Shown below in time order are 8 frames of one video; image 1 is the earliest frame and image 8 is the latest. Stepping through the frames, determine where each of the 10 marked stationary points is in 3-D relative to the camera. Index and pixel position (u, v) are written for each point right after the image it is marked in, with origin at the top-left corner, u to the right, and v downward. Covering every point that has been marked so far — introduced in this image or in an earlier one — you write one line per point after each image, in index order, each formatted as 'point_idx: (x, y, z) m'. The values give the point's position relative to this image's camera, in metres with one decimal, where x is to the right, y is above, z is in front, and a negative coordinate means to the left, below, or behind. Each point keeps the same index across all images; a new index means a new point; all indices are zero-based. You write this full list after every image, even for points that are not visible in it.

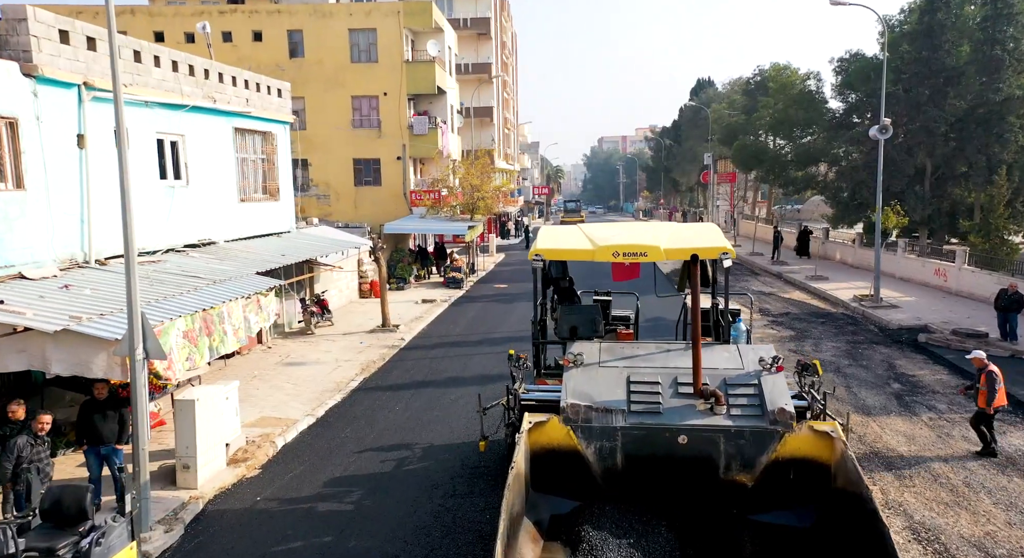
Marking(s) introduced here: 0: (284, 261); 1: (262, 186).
0: (-4.0, +0.3, +14.6) m
1: (-5.1, +1.9, +16.7) m
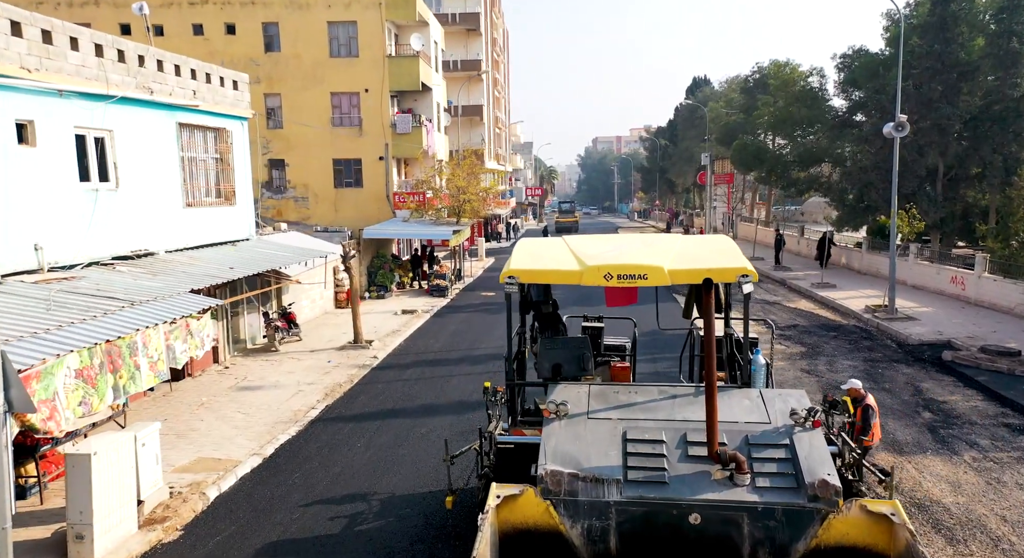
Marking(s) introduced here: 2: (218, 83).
0: (-4.3, +0.1, +12.8) m
1: (-5.4, +1.6, +14.9) m
2: (-5.4, +3.6, +15.1) m
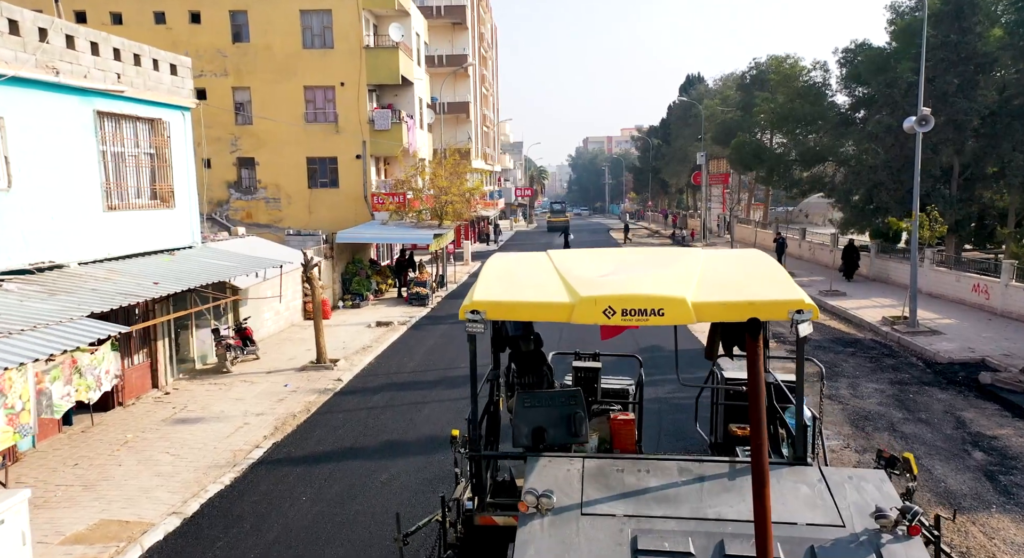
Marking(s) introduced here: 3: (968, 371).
0: (-4.6, -0.1, +10.8) m
1: (-5.7, +1.4, +12.9) m
2: (-5.7, +3.4, +13.1) m
3: (+8.5, -1.7, +15.4) m
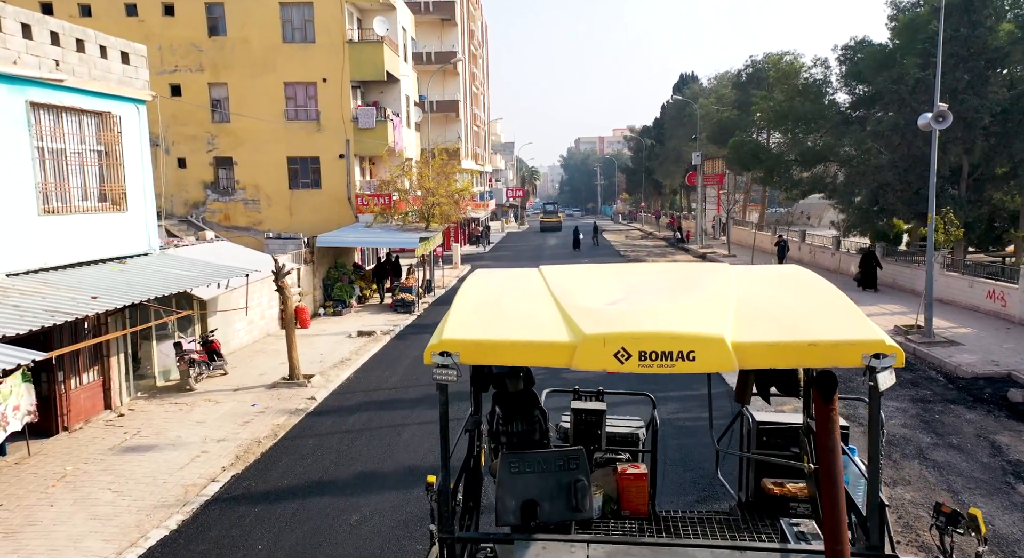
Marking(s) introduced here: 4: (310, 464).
0: (-4.8, -0.3, +9.5) m
1: (-5.9, +1.2, +11.5) m
2: (-5.9, +3.2, +11.8) m
3: (+8.3, -1.9, +14.2) m
4: (-2.7, -2.5, +11.0) m
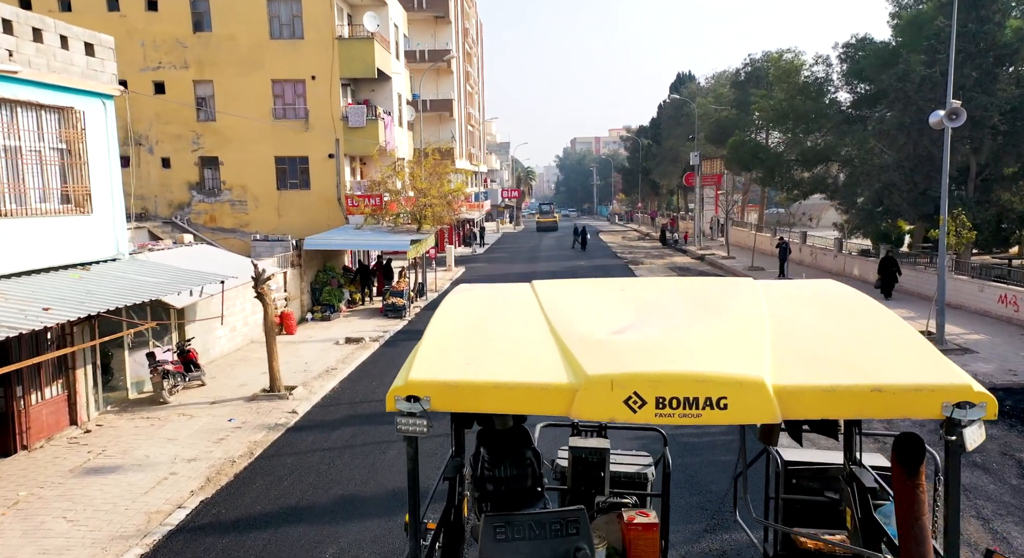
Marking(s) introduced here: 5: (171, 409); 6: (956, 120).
0: (-4.9, -0.4, +8.7) m
1: (-6.0, +1.1, +10.7) m
2: (-6.0, +3.1, +10.9) m
3: (+8.2, -2.0, +13.5) m
4: (-2.8, -2.6, +10.2) m
5: (-5.5, -2.1, +13.3) m
6: (+9.0, +3.2, +16.7) m
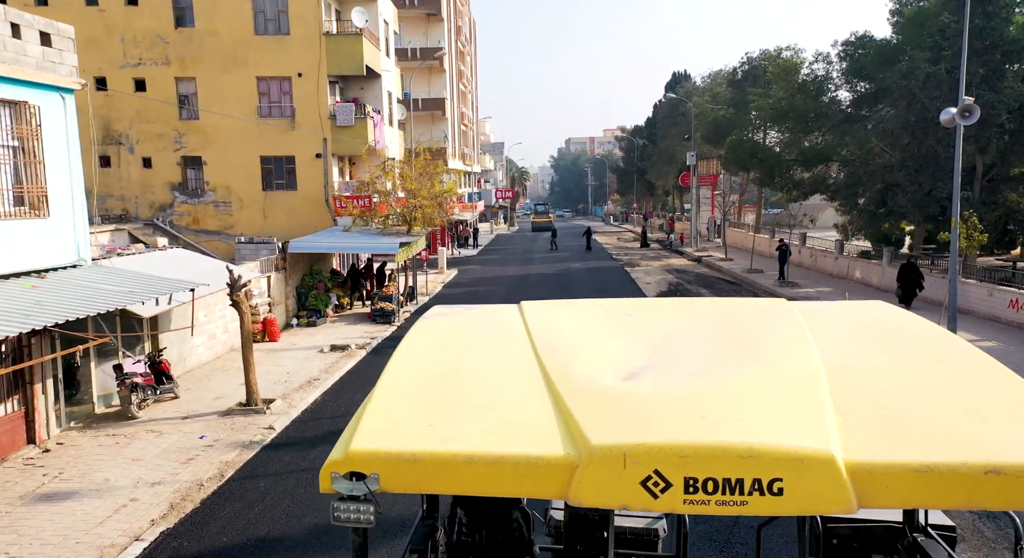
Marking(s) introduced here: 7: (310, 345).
0: (-5.0, -0.5, +7.8) m
1: (-6.1, +1.0, +9.9) m
2: (-6.1, +3.0, +10.1) m
3: (+8.1, -2.0, +12.7) m
4: (-2.9, -2.7, +9.4) m
5: (-5.6, -2.2, +12.5) m
6: (+8.8, +3.1, +16.0) m
7: (-4.7, -1.6, +19.4) m
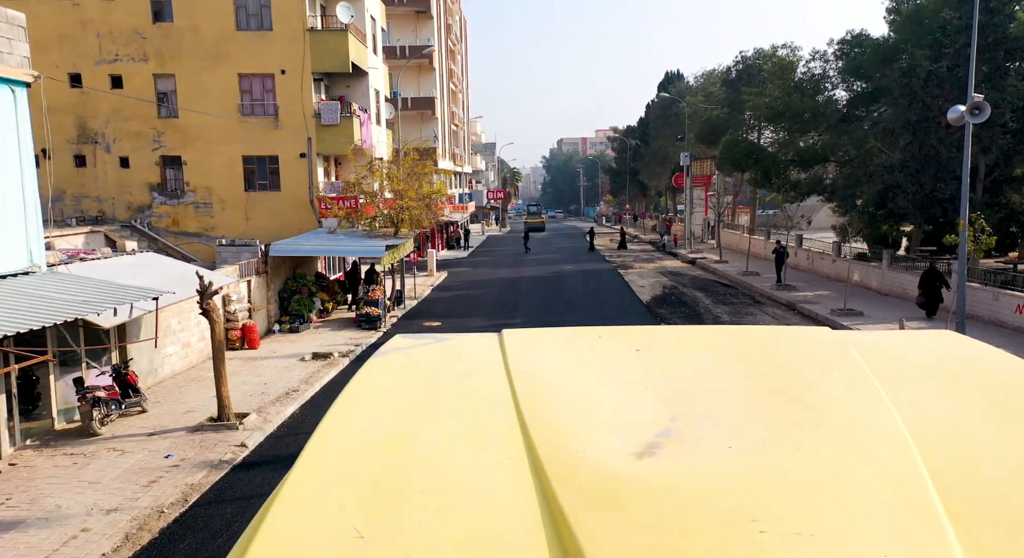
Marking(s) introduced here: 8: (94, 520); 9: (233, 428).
0: (-5.1, -0.6, +7.0) m
1: (-6.2, +0.9, +9.0) m
2: (-6.2, +2.9, +9.3) m
3: (+7.9, -2.1, +12.0) m
4: (-3.0, -2.8, +8.6) m
5: (-5.8, -2.3, +11.6) m
6: (+8.6, +3.0, +15.3) m
7: (-5.0, -1.7, +18.6) m
8: (-4.6, -2.6, +9.1) m
9: (-4.2, -2.2, +12.4) m
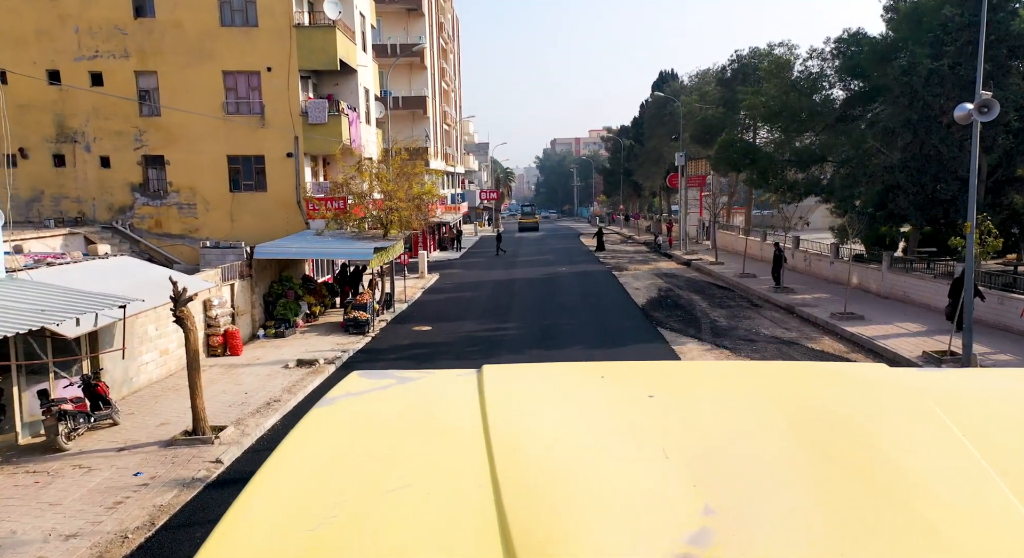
0: (-5.2, -0.7, +6.3) m
1: (-6.3, +0.8, +8.4) m
2: (-6.3, +2.8, +8.6) m
3: (+7.8, -2.2, +11.5) m
4: (-3.1, -2.8, +7.9) m
5: (-5.9, -2.4, +11.0) m
6: (+8.5, +3.0, +14.7) m
7: (-5.1, -1.7, +17.9) m
8: (-4.7, -2.7, +8.4) m
9: (-4.3, -2.3, +11.7) m
